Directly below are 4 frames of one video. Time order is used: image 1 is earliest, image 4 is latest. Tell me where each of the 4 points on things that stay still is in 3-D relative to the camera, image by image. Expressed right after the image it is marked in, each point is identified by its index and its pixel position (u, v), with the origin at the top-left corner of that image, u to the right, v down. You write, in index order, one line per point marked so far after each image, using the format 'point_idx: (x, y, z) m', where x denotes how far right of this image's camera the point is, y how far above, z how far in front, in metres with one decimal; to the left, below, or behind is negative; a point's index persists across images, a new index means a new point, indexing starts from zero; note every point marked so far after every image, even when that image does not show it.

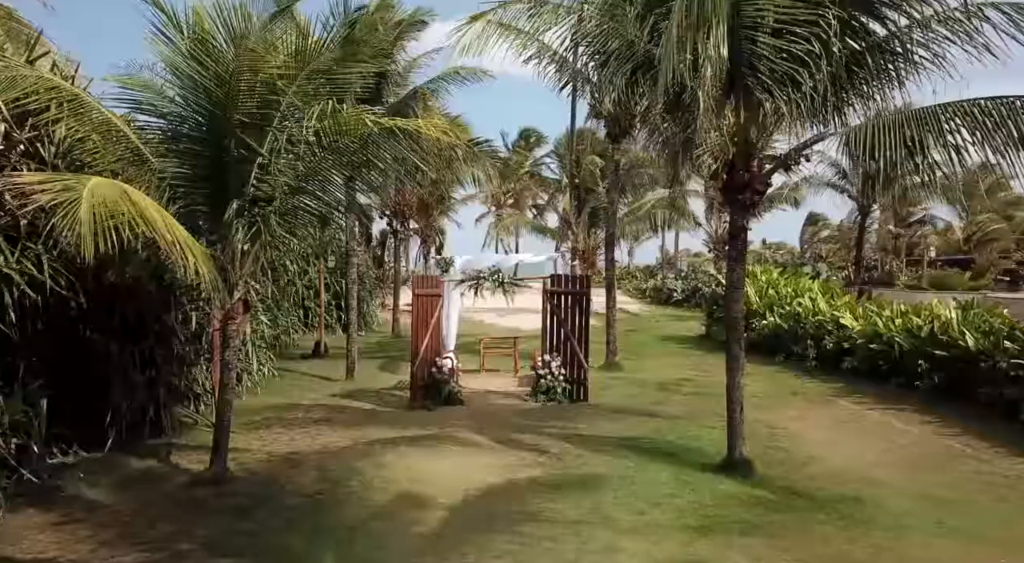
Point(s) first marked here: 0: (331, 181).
0: (-1.6, +0.9, +6.4) m
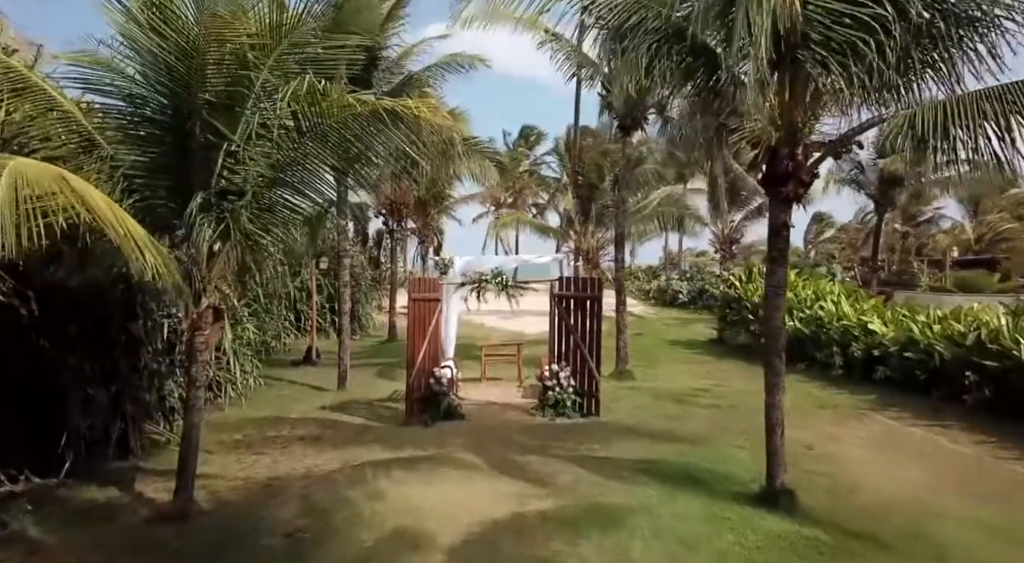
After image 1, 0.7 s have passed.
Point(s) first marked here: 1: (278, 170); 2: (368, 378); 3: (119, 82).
0: (-1.6, +0.8, +5.5) m
1: (-1.8, +0.9, +5.5) m
2: (-2.7, -1.8, +13.1) m
3: (-3.0, +1.5, +5.3) m
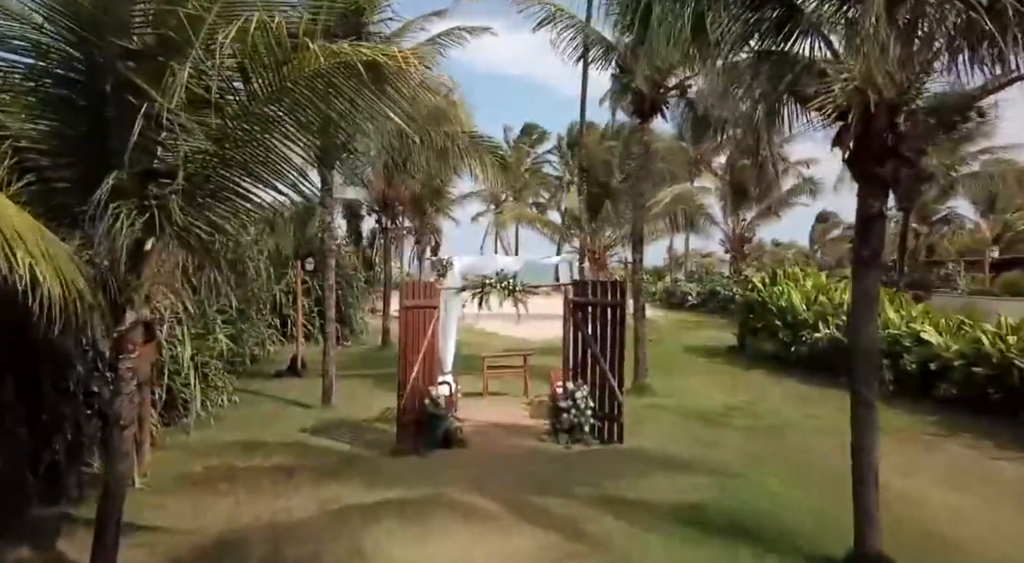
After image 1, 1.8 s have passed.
0: (-1.5, +0.8, +4.2) m
1: (-1.7, +0.8, +4.2) m
2: (-2.6, -1.9, +11.8) m
3: (-2.9, +1.5, +4.0) m
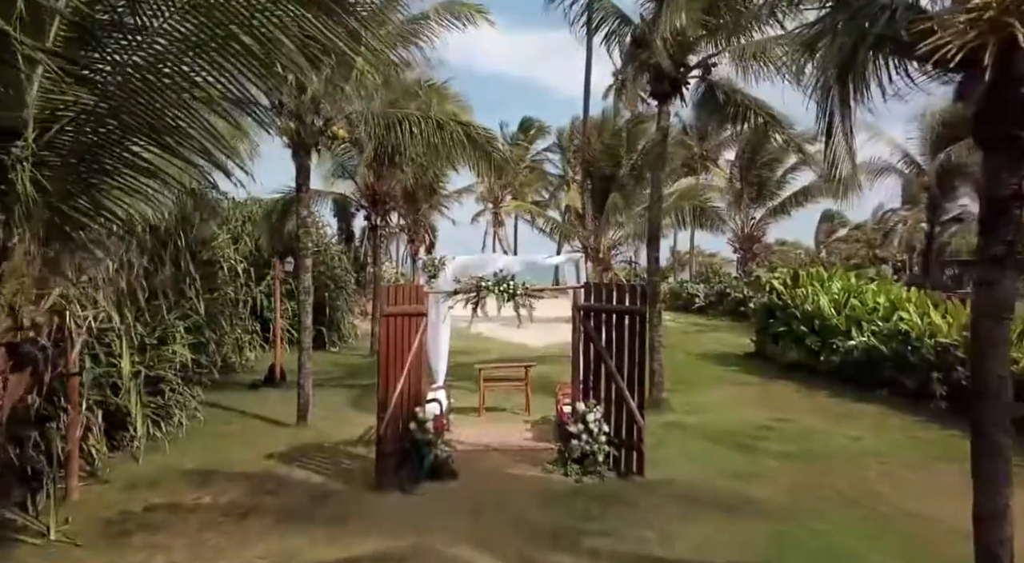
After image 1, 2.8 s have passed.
0: (-1.4, +0.8, +3.0) m
1: (-1.7, +0.8, +2.9) m
2: (-2.6, -1.9, +10.6) m
3: (-2.9, +1.5, +2.8) m
